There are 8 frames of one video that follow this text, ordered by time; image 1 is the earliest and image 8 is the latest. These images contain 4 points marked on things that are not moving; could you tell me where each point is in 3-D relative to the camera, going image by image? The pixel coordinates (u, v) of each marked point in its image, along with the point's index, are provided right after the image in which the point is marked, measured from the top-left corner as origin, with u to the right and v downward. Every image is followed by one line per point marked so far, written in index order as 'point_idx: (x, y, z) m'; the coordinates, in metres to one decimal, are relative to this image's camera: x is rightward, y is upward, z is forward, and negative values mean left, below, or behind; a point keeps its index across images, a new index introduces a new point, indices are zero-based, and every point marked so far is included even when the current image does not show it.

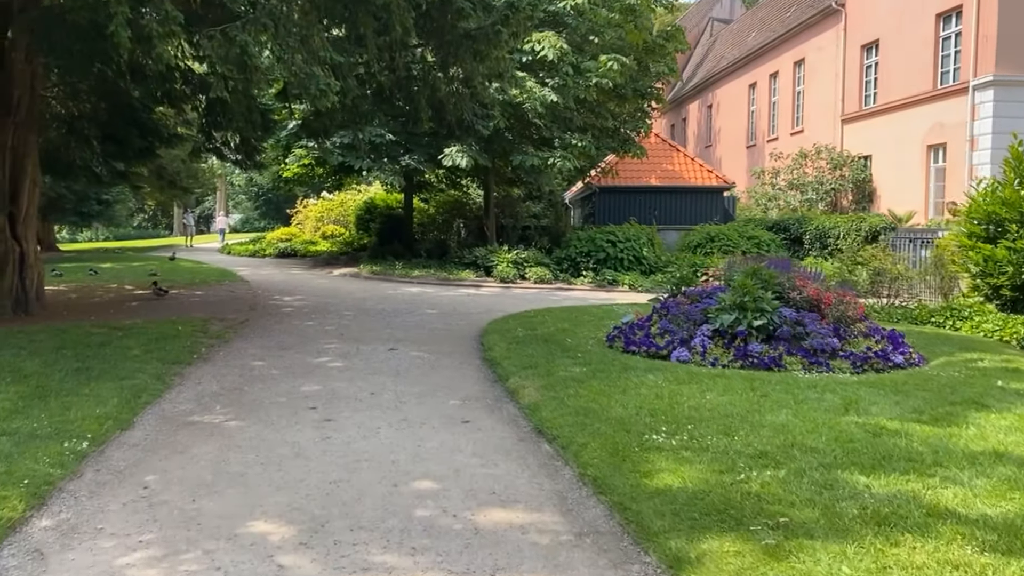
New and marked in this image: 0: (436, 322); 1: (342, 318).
0: (-1.0, -0.5, +10.8) m
1: (-2.3, -0.4, +10.9) m
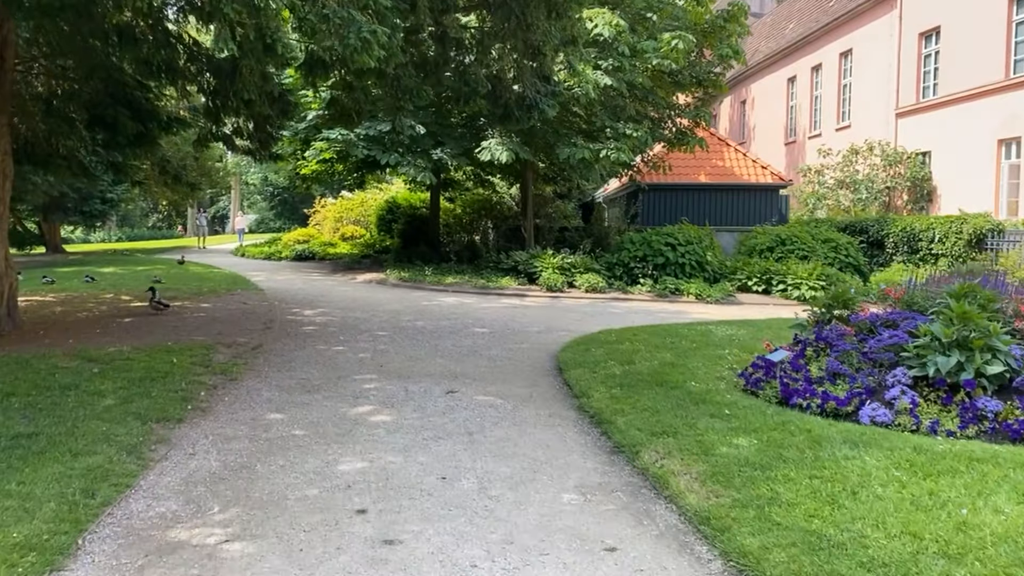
0: (-0.2, -0.6, +8.7) m
1: (-1.5, -0.6, +8.9) m
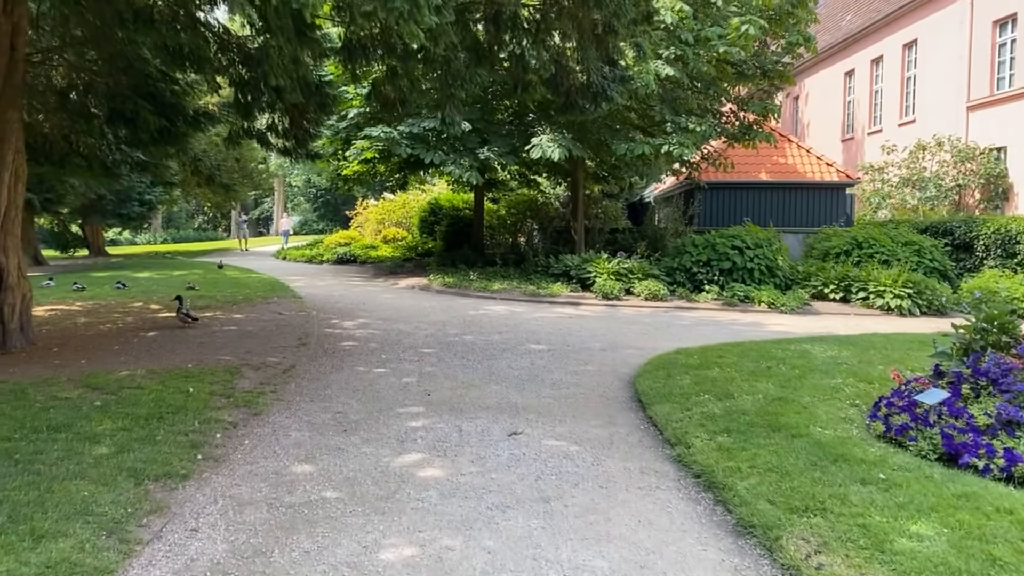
0: (+0.4, -0.8, +7.6) m
1: (-0.9, -0.7, +7.9) m
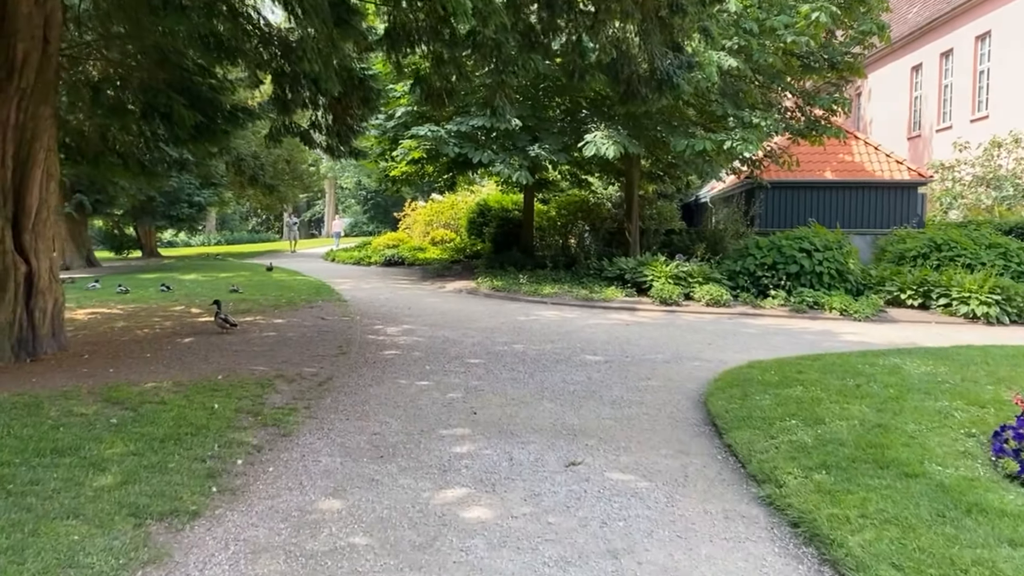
0: (+0.9, -0.8, +6.9) m
1: (-0.4, -0.8, +7.2) m
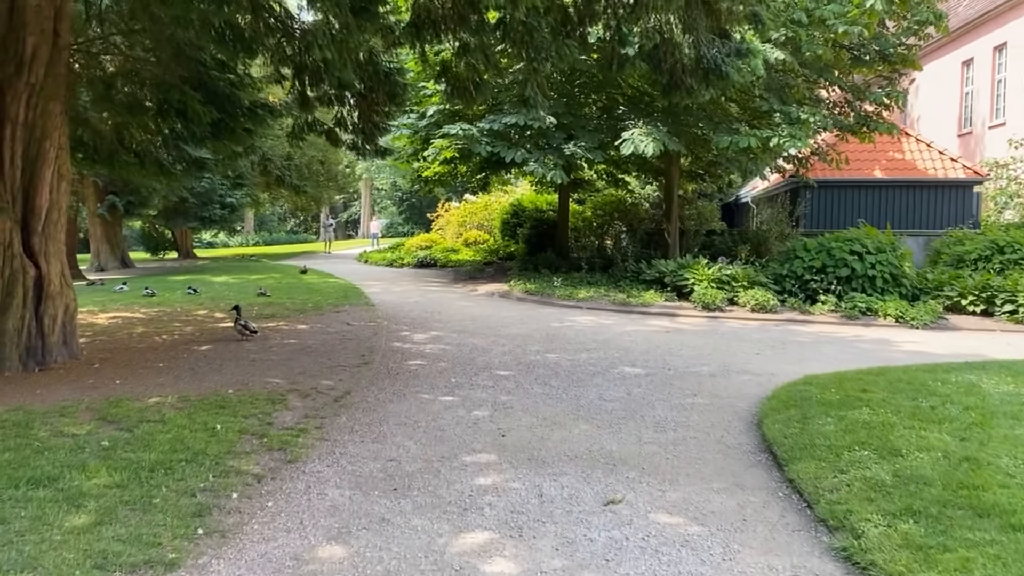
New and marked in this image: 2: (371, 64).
0: (+1.2, -0.9, +6.3) m
1: (-0.1, -0.8, +6.7) m
2: (-1.6, +2.5, +9.1) m
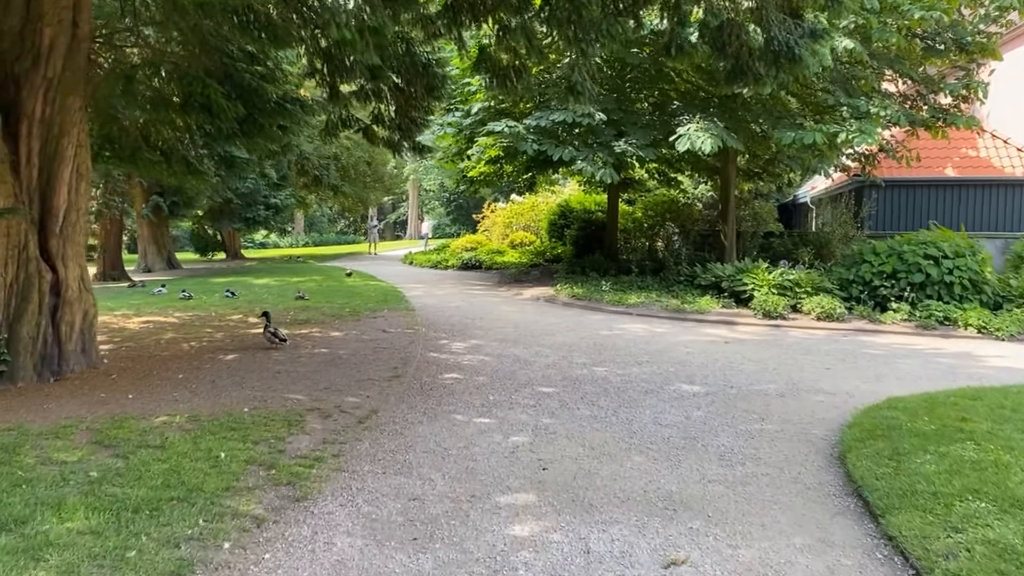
0: (+1.5, -1.0, +5.6) m
1: (+0.2, -0.9, +6.0) m
2: (-1.1, +2.5, +8.5) m
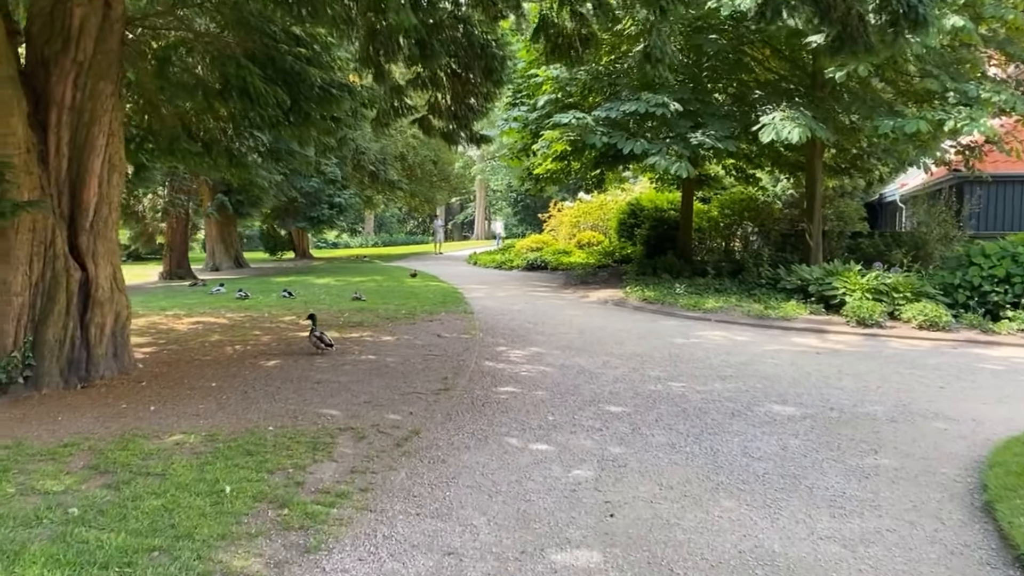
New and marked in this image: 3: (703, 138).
0: (+1.8, -1.0, +4.6) m
1: (+0.6, -0.9, +5.2) m
2: (-0.5, +2.5, +7.8) m
3: (+3.1, +2.4, +12.8) m
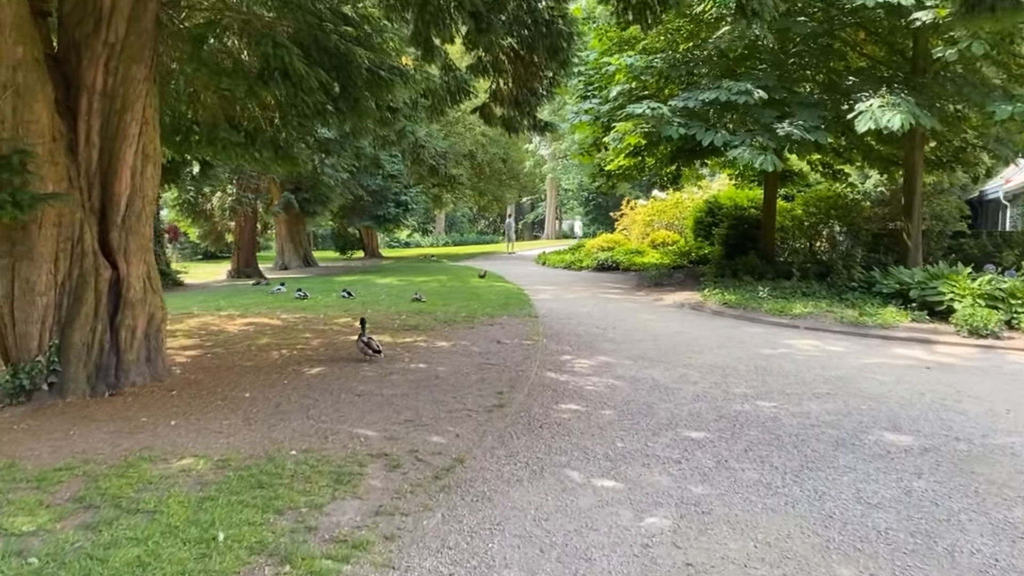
0: (+2.1, -1.1, +3.7) m
1: (+1.0, -1.0, +4.3) m
2: (+0.1, +2.4, +7.0) m
3: (+4.1, +2.4, +11.8) m
